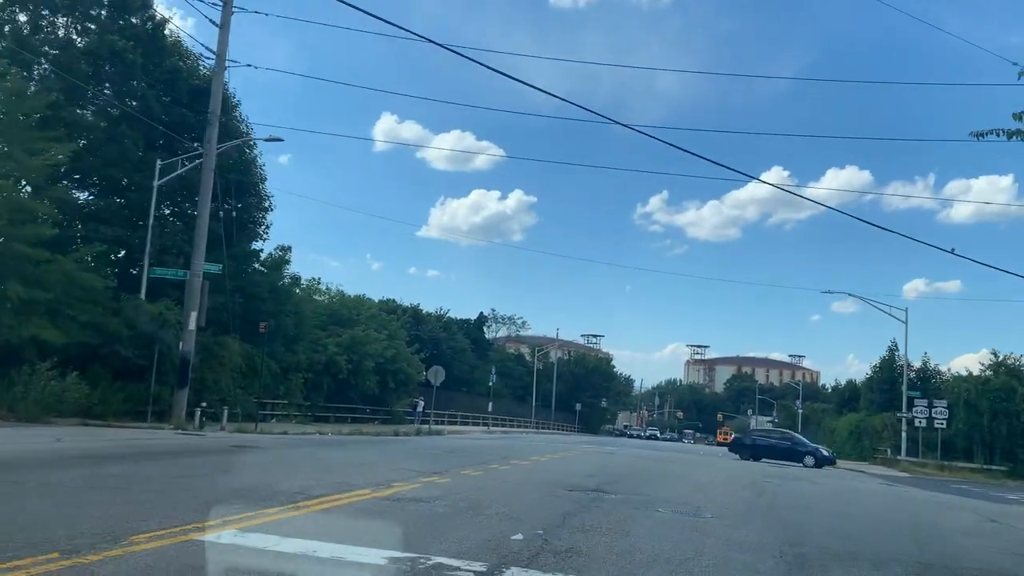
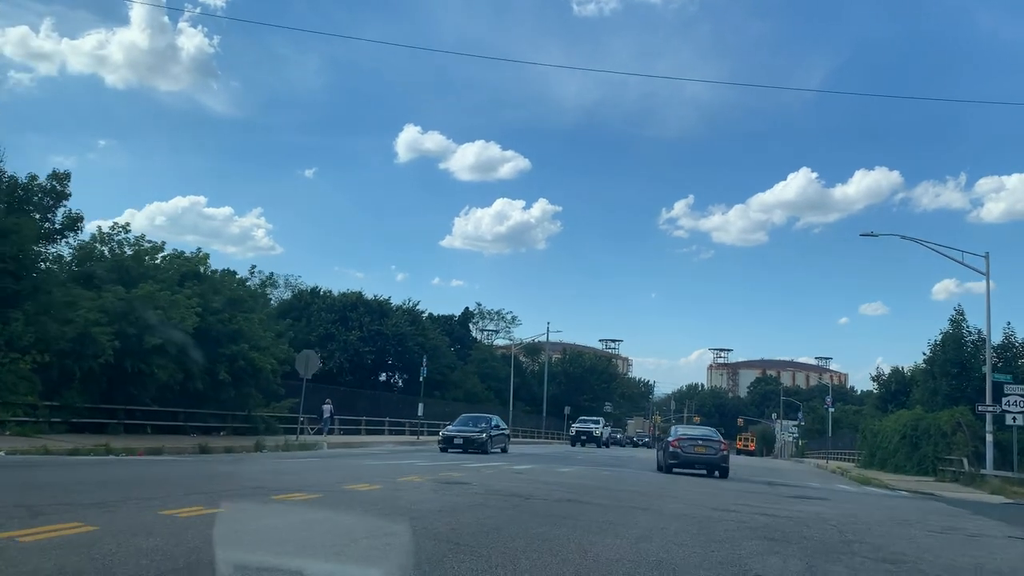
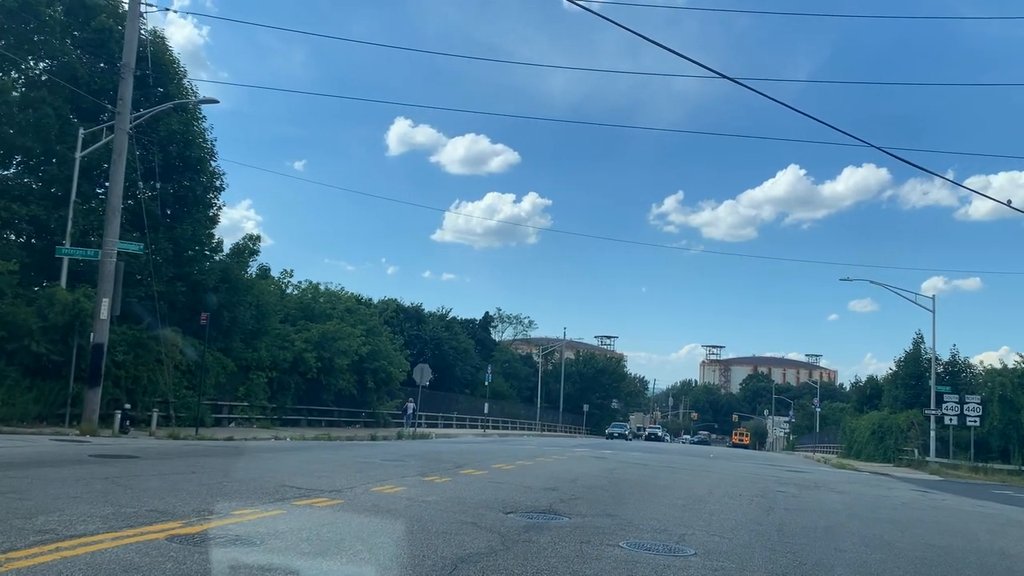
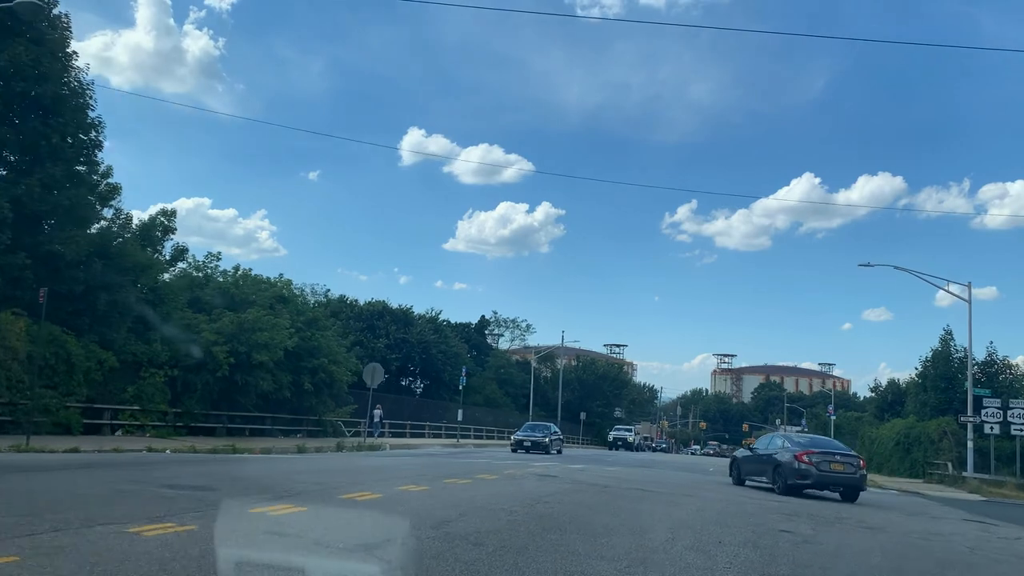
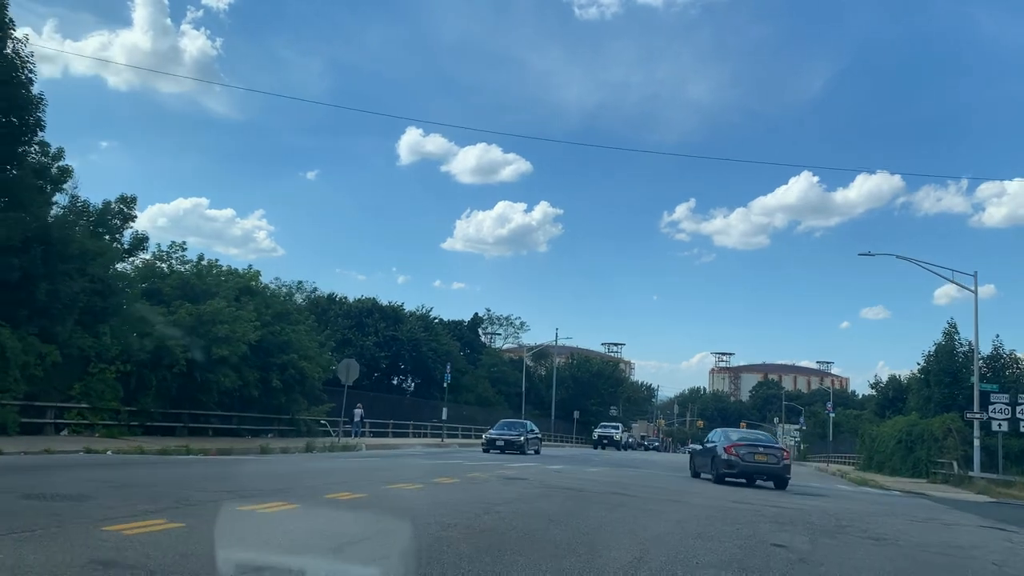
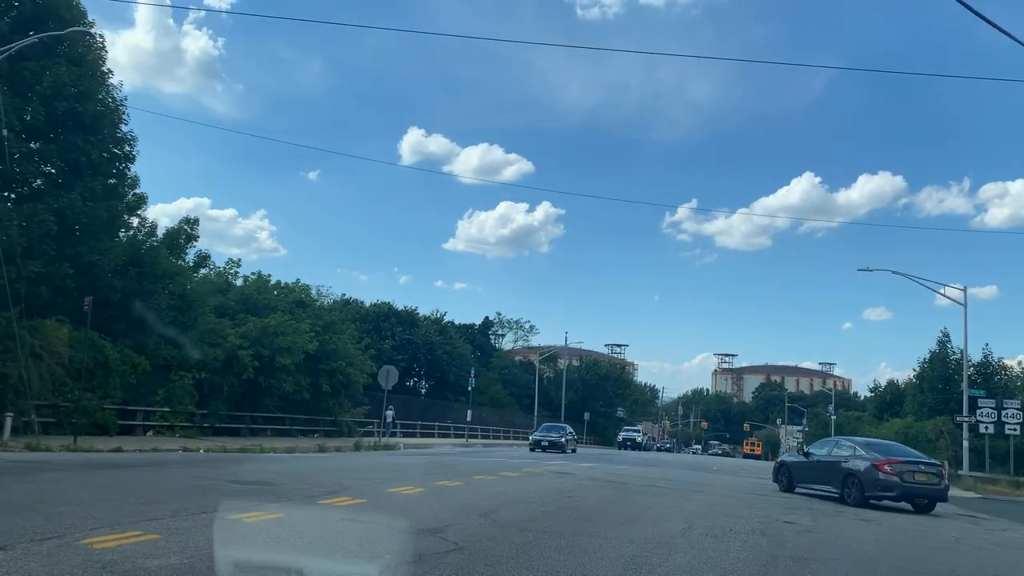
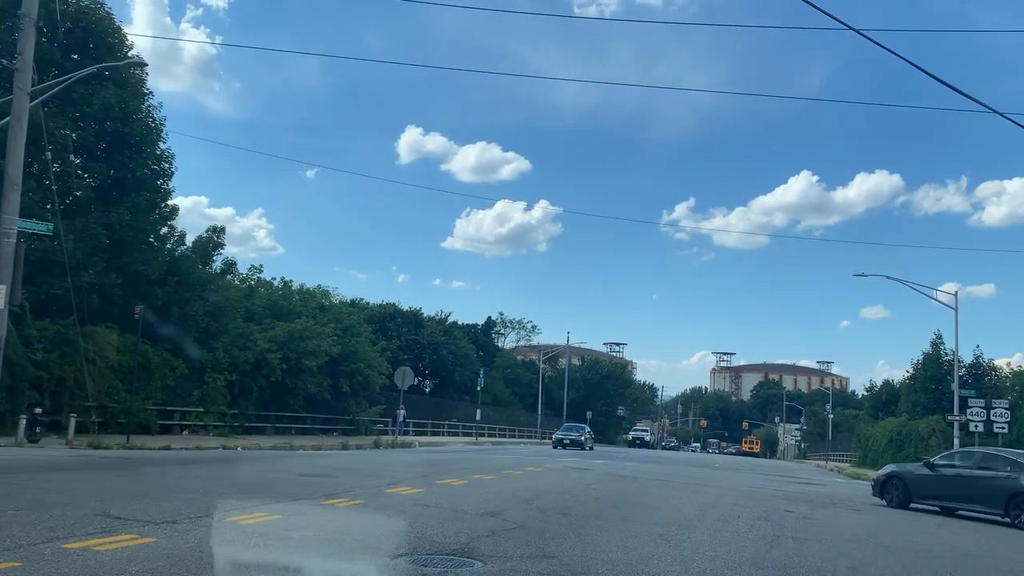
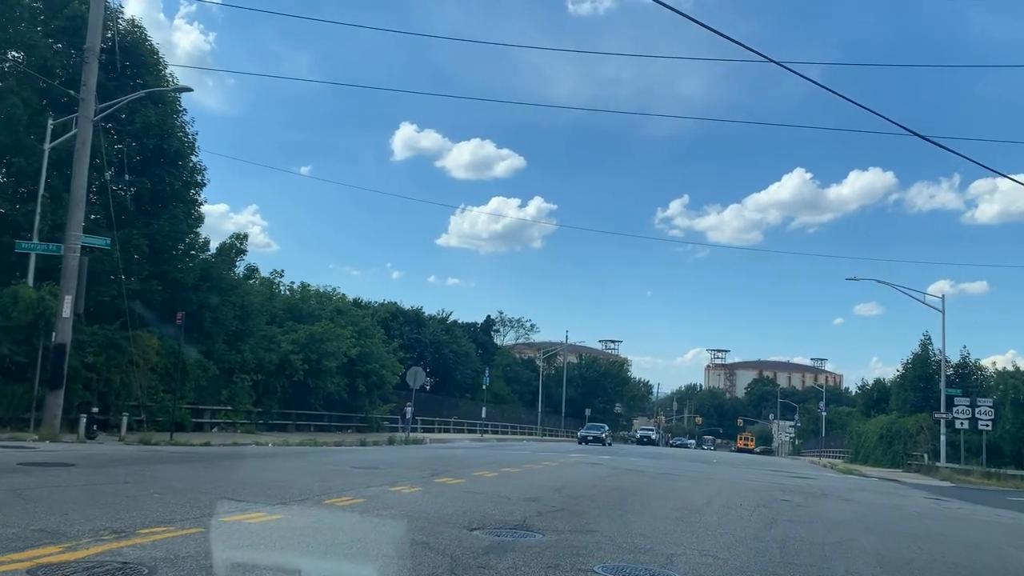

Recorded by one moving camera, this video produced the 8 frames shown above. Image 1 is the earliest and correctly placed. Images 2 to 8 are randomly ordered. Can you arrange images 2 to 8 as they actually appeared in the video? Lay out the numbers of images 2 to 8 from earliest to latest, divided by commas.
3, 8, 7, 6, 4, 5, 2
